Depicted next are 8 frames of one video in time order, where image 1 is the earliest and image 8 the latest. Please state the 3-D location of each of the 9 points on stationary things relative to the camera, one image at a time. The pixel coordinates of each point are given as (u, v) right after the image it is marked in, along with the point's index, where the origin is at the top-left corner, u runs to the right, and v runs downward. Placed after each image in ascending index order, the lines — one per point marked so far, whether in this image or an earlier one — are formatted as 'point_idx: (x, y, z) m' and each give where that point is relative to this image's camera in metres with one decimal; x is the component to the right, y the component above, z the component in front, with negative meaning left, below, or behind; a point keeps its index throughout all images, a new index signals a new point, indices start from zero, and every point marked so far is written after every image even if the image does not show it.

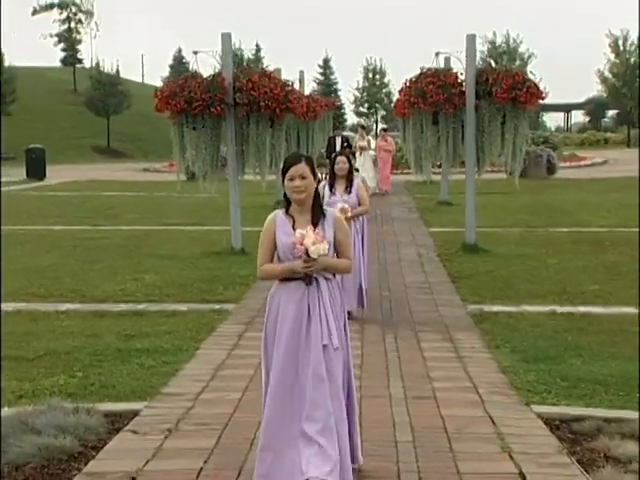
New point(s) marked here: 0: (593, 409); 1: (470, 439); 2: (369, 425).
0: (+1.8, -1.1, +5.5) m
1: (+0.9, -1.2, +5.2) m
2: (+0.3, -1.2, +5.4) m
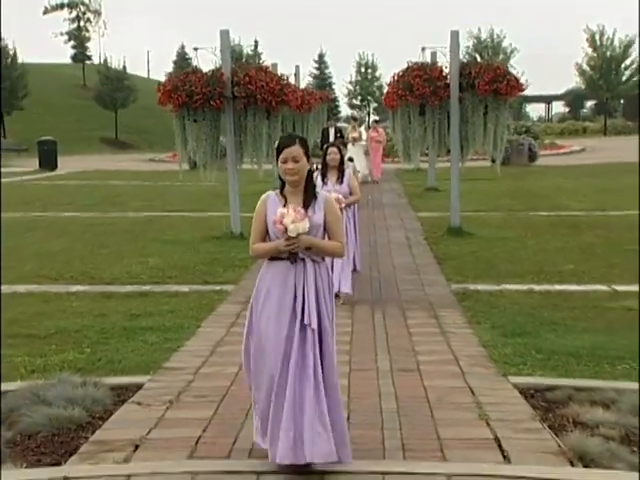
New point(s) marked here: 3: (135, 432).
0: (+1.7, -1.0, +5.8) m
1: (+0.9, -1.1, +5.6) m
2: (+0.3, -1.1, +5.8) m
3: (-1.1, -1.2, +5.2) m
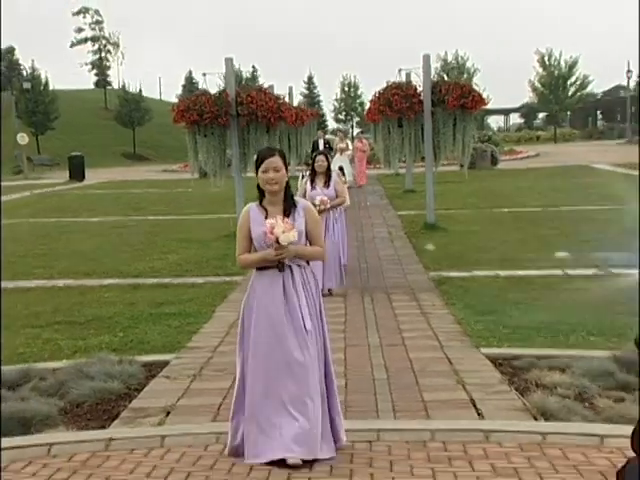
0: (+1.7, -0.9, +6.9) m
1: (+0.9, -1.0, +6.6) m
2: (+0.2, -1.0, +6.8) m
3: (-1.1, -1.2, +6.2) m
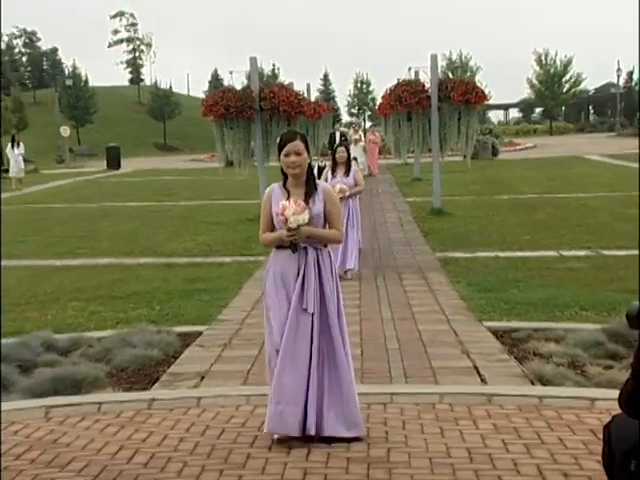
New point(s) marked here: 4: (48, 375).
0: (+1.8, -0.7, +7.7) m
1: (+1.0, -0.9, +7.3) m
2: (+0.4, -0.9, +7.5) m
3: (-1.0, -1.0, +6.9) m
4: (-2.2, -1.1, +6.7) m
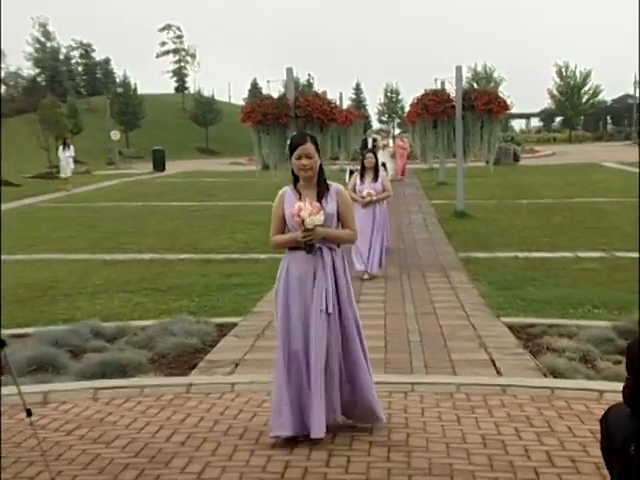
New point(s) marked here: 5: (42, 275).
0: (+2.1, -0.8, +8.1) m
1: (+1.3, -0.9, +7.8) m
2: (+0.7, -0.9, +8.0) m
3: (-0.7, -1.0, +7.5) m
4: (-1.9, -1.1, +7.3) m
5: (-3.4, -0.4, +10.0) m
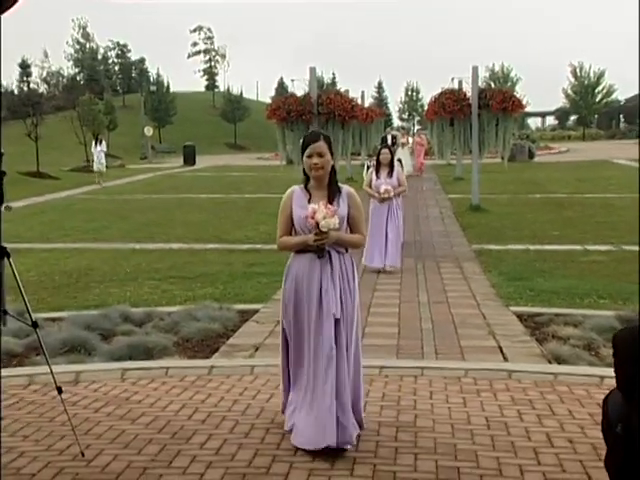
0: (+2.3, -0.7, +8.4) m
1: (+1.4, -0.8, +8.2) m
2: (+0.8, -0.8, +8.4) m
3: (-0.6, -0.9, +8.0) m
4: (-1.8, -1.0, +7.9) m
5: (-3.1, -0.3, +10.6) m
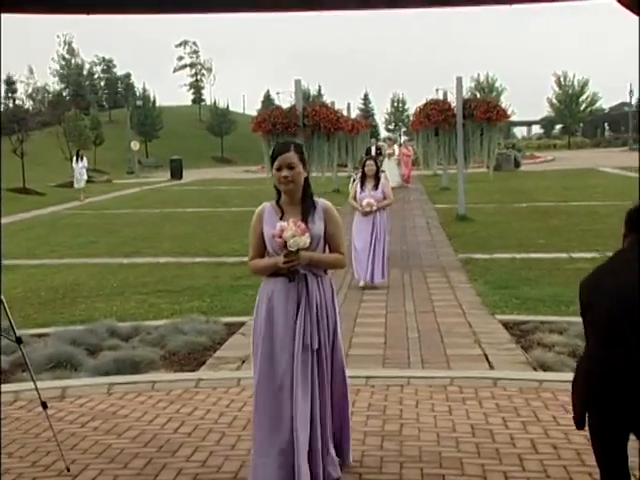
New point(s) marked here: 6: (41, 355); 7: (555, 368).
0: (+2.2, -0.8, +8.4) m
1: (+1.3, -0.9, +8.2) m
2: (+0.7, -0.9, +8.4) m
3: (-0.7, -1.0, +8.0) m
4: (-1.9, -1.1, +7.9) m
5: (-3.2, -0.5, +10.6) m
6: (-2.6, -1.1, +7.9) m
7: (+2.0, -1.1, +7.3) m
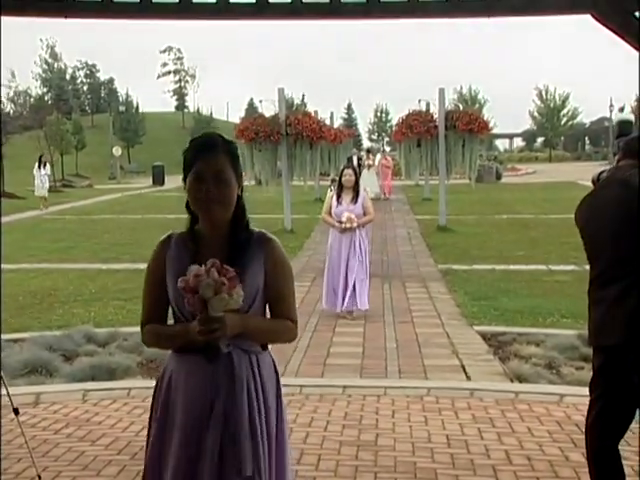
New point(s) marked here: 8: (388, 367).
0: (+2.0, -0.9, +8.4) m
1: (+1.1, -1.0, +8.2) m
2: (+0.5, -1.0, +8.4) m
3: (-0.9, -1.1, +7.9) m
4: (-2.1, -1.1, +7.8) m
5: (-3.5, -0.6, +10.6) m
6: (-2.8, -1.1, +7.8) m
7: (+1.8, -1.2, +7.3) m
8: (+0.6, -1.2, +7.8) m
